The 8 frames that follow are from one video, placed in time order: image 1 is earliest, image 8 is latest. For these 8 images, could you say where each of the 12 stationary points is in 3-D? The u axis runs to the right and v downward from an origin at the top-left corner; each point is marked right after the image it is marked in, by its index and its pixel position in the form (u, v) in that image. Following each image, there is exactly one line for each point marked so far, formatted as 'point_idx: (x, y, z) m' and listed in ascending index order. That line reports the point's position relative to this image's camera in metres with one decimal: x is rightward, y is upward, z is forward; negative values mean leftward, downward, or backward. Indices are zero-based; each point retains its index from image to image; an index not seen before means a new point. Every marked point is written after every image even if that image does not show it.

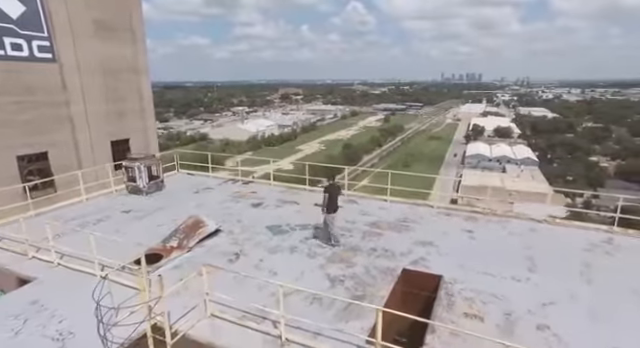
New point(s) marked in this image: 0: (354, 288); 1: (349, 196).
0: (+0.6, -1.9, +6.3) m
1: (+0.8, -0.6, +10.9) m
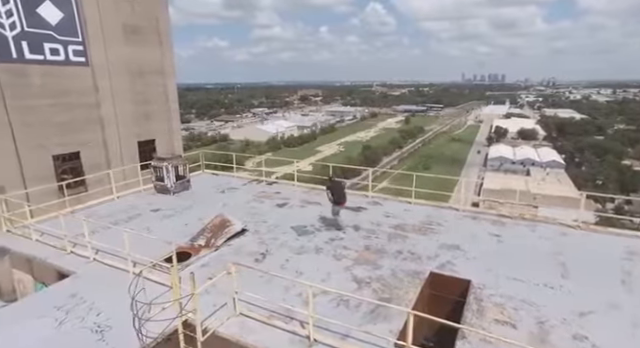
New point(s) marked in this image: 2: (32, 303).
0: (+1.0, -1.9, +6.3) m
1: (+1.5, -0.7, +10.9) m
2: (-4.7, -2.1, +6.2) m
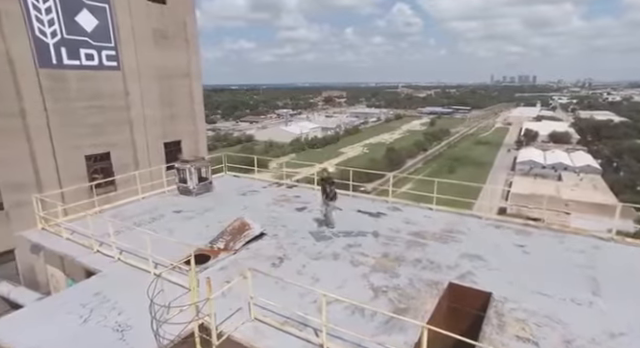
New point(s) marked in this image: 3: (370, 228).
0: (+1.3, -2.1, +6.2) m
1: (+2.1, -0.8, +10.7) m
2: (-4.4, -2.1, +6.4) m
3: (+1.2, -1.3, +8.9) m
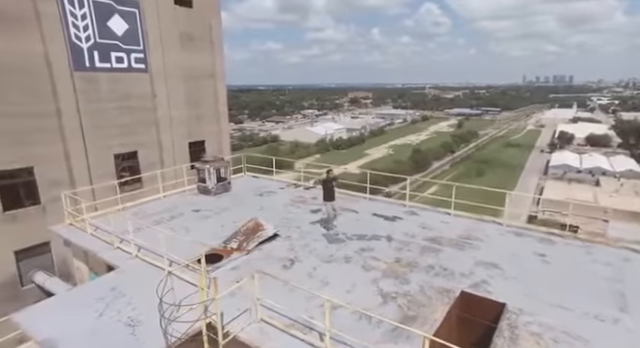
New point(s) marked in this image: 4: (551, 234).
0: (+1.4, -2.1, +6.1) m
1: (+2.5, -0.9, +10.6) m
2: (-4.3, -2.1, +6.7) m
3: (+1.5, -1.4, +8.8) m
4: (+5.4, -1.4, +8.9) m
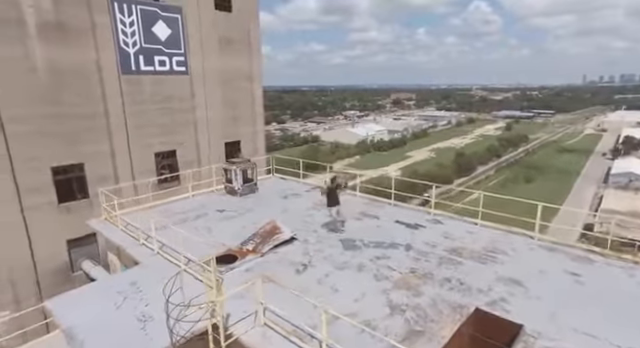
0: (+1.5, -2.3, +5.8) m
1: (+3.1, -1.1, +10.2) m
2: (-4.1, -2.1, +7.1) m
3: (+1.9, -1.5, +8.6) m
4: (+5.8, -1.7, +8.2) m
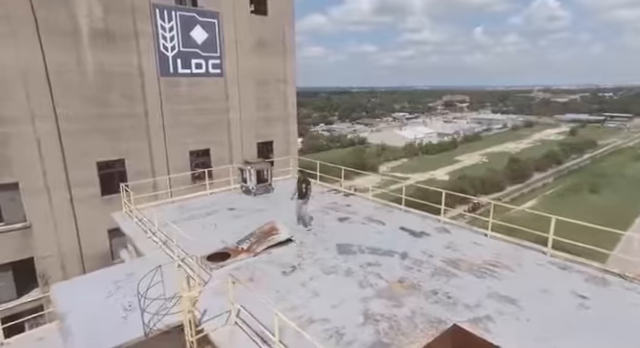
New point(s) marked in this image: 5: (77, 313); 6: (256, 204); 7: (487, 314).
0: (+1.0, -2.4, +5.6) m
1: (+3.2, -1.3, +9.7) m
2: (-4.4, -2.0, +7.6) m
3: (+1.8, -1.6, +8.3) m
4: (+5.6, -1.9, +7.4) m
5: (-4.1, -2.3, +6.3) m
6: (-1.9, -0.9, +11.4) m
7: (+2.7, -2.2, +6.0) m
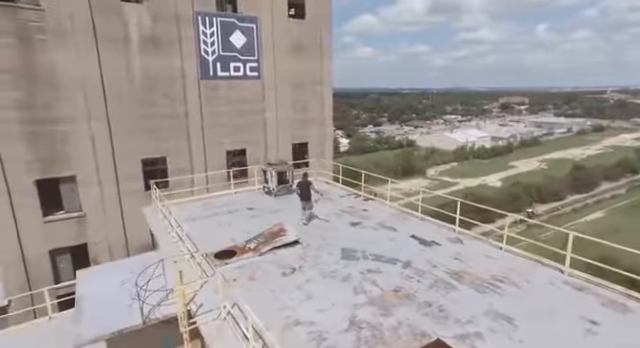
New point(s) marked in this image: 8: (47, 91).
0: (+0.7, -2.5, +5.6) m
1: (+3.5, -1.5, +9.4) m
2: (-4.4, -2.0, +8.3) m
3: (+1.9, -1.8, +8.1) m
4: (+5.5, -2.2, +6.8) m
5: (-4.2, -2.3, +7.0) m
6: (-1.4, -0.9, +11.7) m
7: (+2.4, -2.4, +5.8) m
8: (-8.4, +2.5, +11.7) m
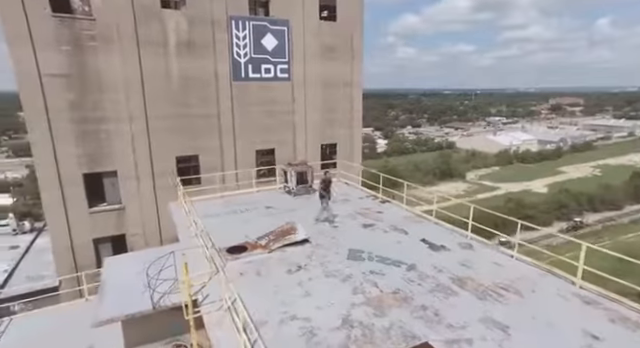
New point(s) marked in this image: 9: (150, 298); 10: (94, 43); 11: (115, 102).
0: (+0.5, -2.5, +5.8) m
1: (+3.7, -1.6, +9.2) m
2: (-4.2, -1.9, +8.9) m
3: (+2.0, -1.9, +8.1) m
4: (+5.5, -2.3, +6.4) m
5: (-4.2, -2.2, +7.6) m
6: (-0.8, -0.9, +12.0) m
7: (+2.3, -2.5, +5.7) m
8: (-7.7, +2.7, +12.7) m
9: (-3.1, -2.3, +7.0) m
10: (-7.6, +4.4, +12.5) m
11: (-7.3, +2.5, +13.1) m
